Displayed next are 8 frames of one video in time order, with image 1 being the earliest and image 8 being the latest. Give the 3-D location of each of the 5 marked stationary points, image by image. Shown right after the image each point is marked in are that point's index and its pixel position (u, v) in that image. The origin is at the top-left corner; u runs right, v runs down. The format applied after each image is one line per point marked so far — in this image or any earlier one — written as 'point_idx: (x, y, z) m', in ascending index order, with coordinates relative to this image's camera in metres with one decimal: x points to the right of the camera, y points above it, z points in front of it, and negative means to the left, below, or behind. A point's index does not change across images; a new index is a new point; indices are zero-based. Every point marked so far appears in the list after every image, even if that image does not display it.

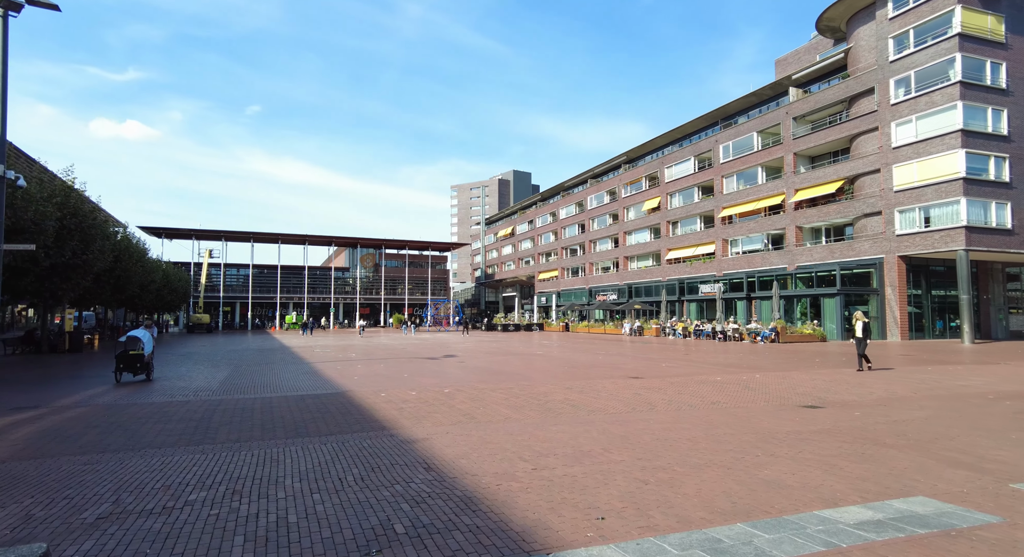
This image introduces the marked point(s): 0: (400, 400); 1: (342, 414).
0: (-2.2, -2.4, +10.3) m
1: (-2.9, -2.3, +8.9) m
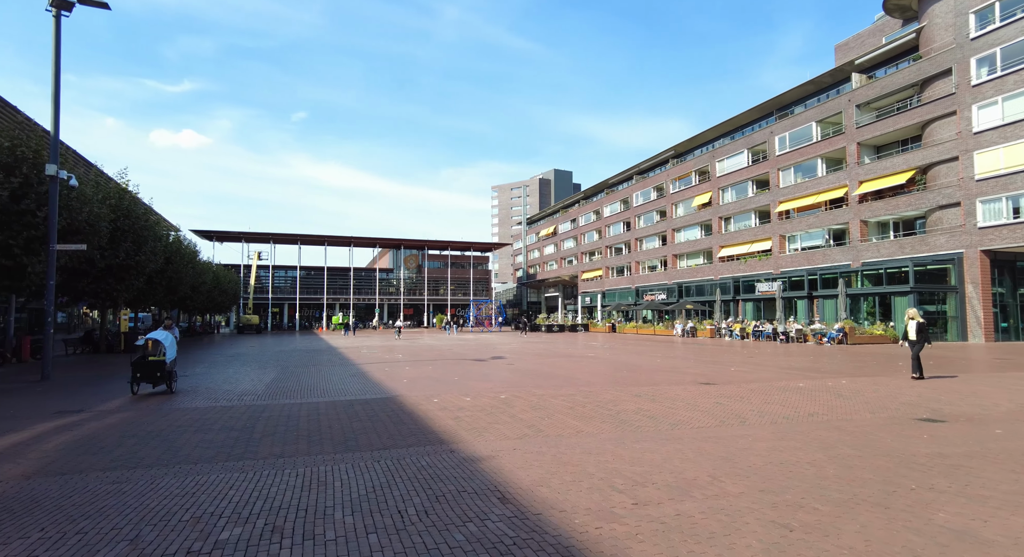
0: (-1.0, -2.4, +9.4) m
1: (-1.8, -2.2, +8.0) m
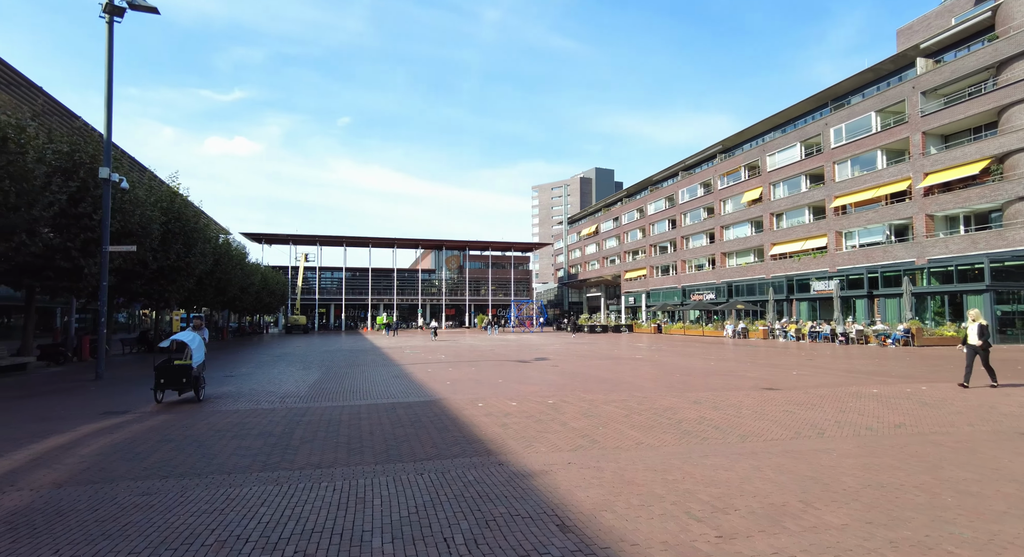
0: (-0.2, -2.3, +8.8) m
1: (-1.0, -2.2, +7.5) m
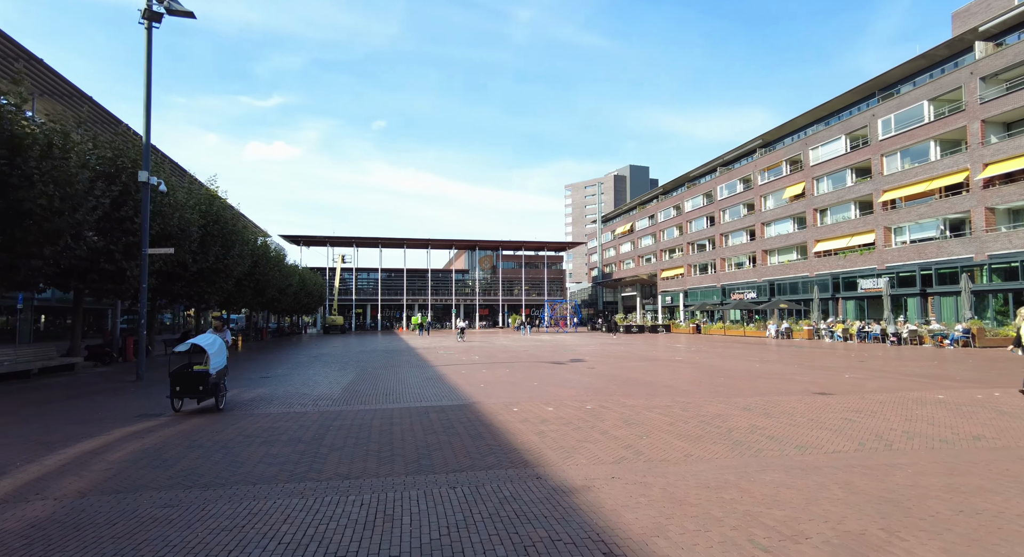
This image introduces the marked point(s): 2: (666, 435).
0: (+0.4, -2.3, +8.4) m
1: (-0.5, -2.2, +7.1) m
2: (+2.2, -2.3, +7.5) m
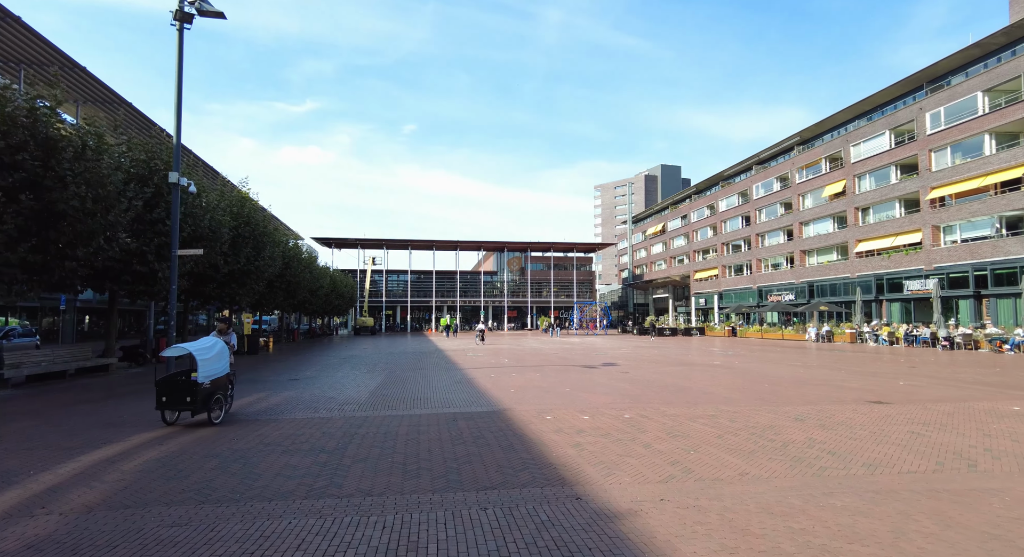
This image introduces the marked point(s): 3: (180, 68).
0: (+0.9, -2.3, +7.8) m
1: (-0.1, -2.2, +6.6) m
2: (+2.7, -2.3, +6.8) m
3: (-8.6, +5.5, +13.3) m
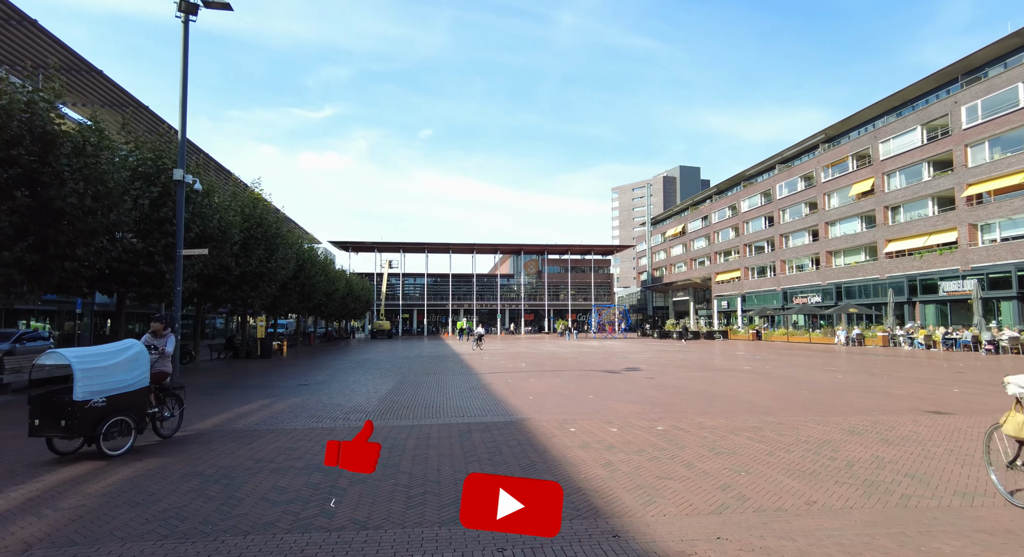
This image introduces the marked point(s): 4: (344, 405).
0: (+1.2, -2.2, +6.9) m
1: (+0.2, -2.1, +5.8) m
2: (+3.0, -2.2, +5.9) m
3: (-8.2, +5.4, +12.8) m
4: (-3.5, -2.6, +10.8) m
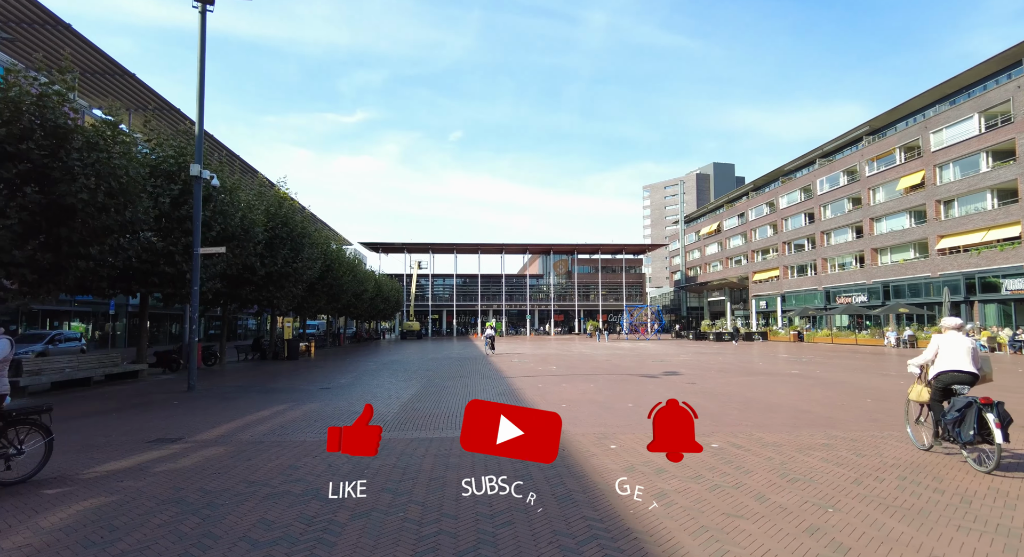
0: (+1.6, -2.2, +5.9) m
1: (+0.5, -2.1, +4.8) m
2: (+3.3, -2.1, +4.8) m
3: (-7.5, +5.4, +12.3) m
4: (-2.9, -2.6, +10.0) m
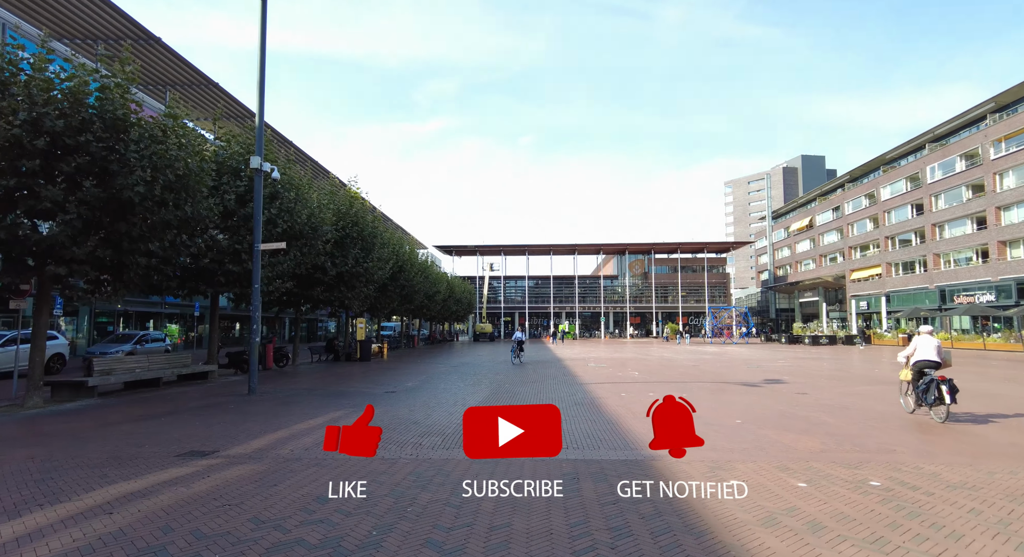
0: (+2.3, -2.0, +4.2) m
1: (+1.1, -1.9, +3.2) m
2: (+3.8, -1.9, +2.8) m
3: (-5.8, +5.5, +11.8) m
4: (-1.5, -2.5, +8.8) m
